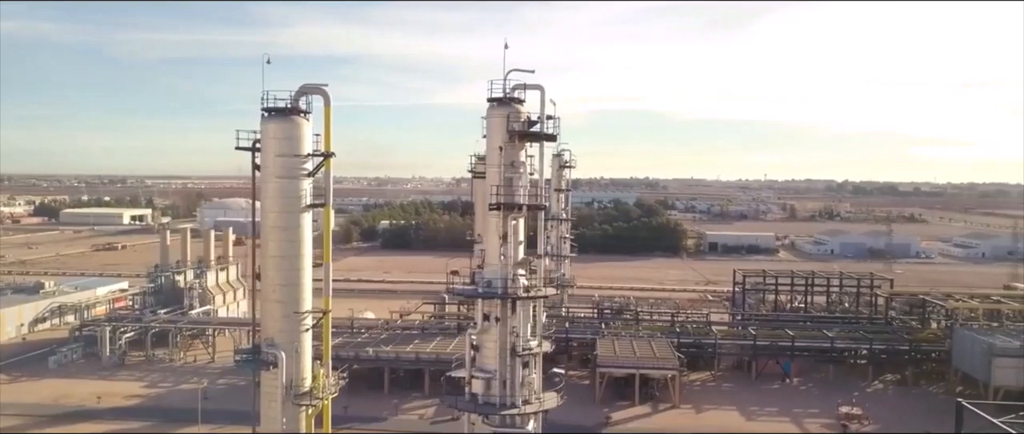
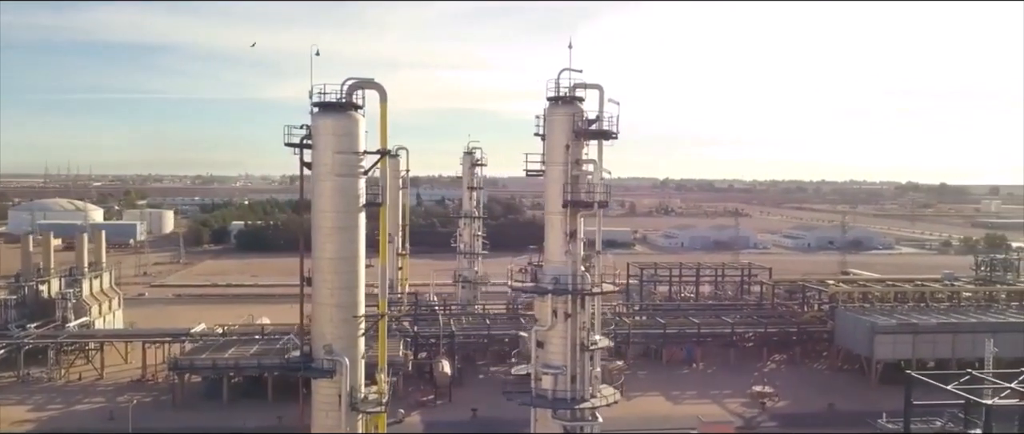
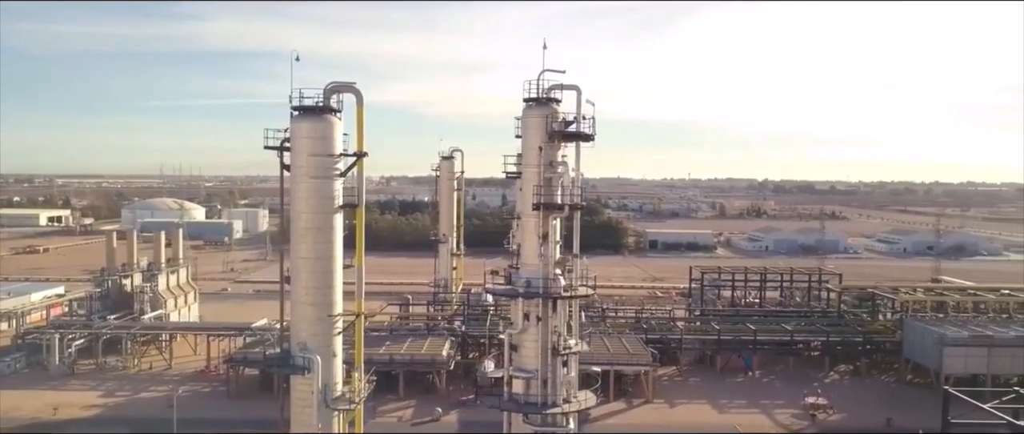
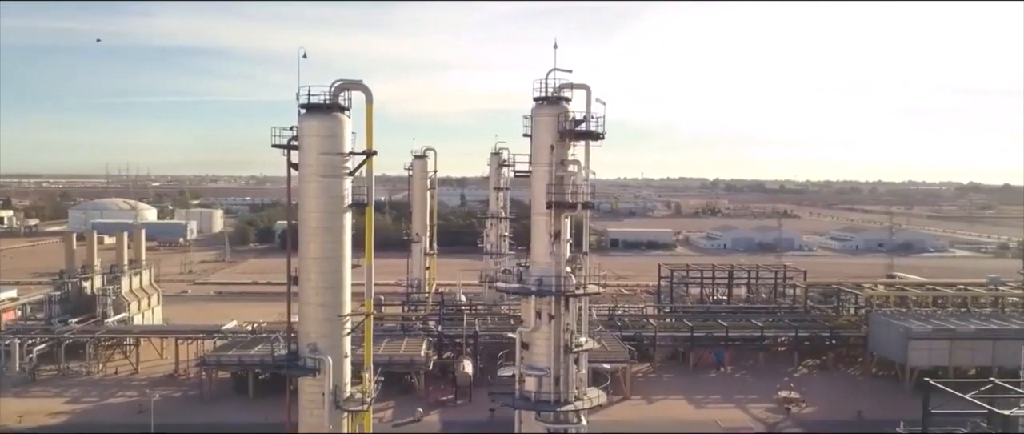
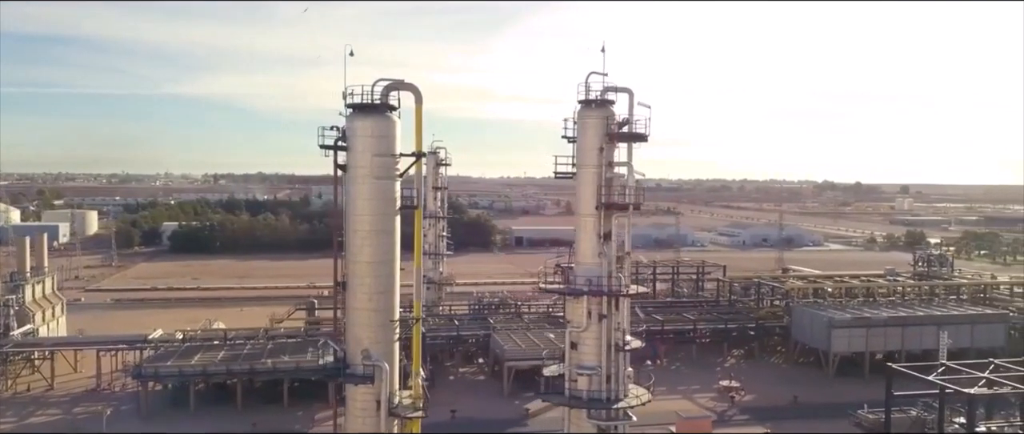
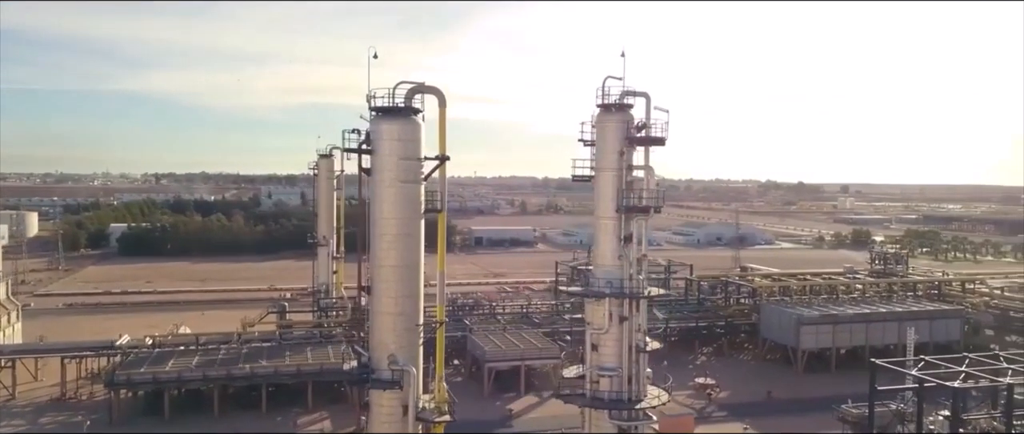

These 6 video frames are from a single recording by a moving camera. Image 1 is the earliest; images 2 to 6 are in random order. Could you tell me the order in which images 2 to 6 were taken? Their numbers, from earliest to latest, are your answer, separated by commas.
3, 4, 2, 5, 6
